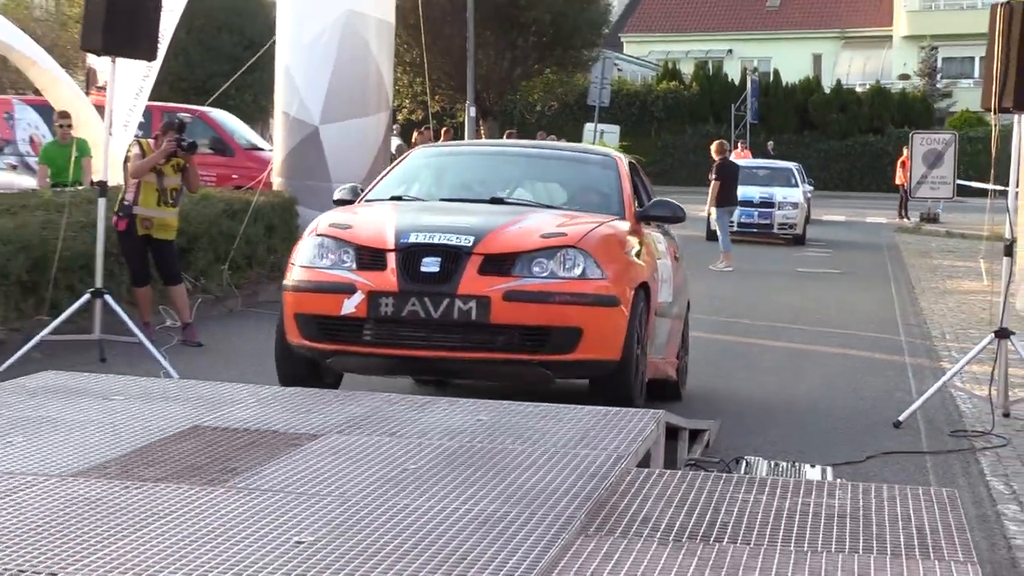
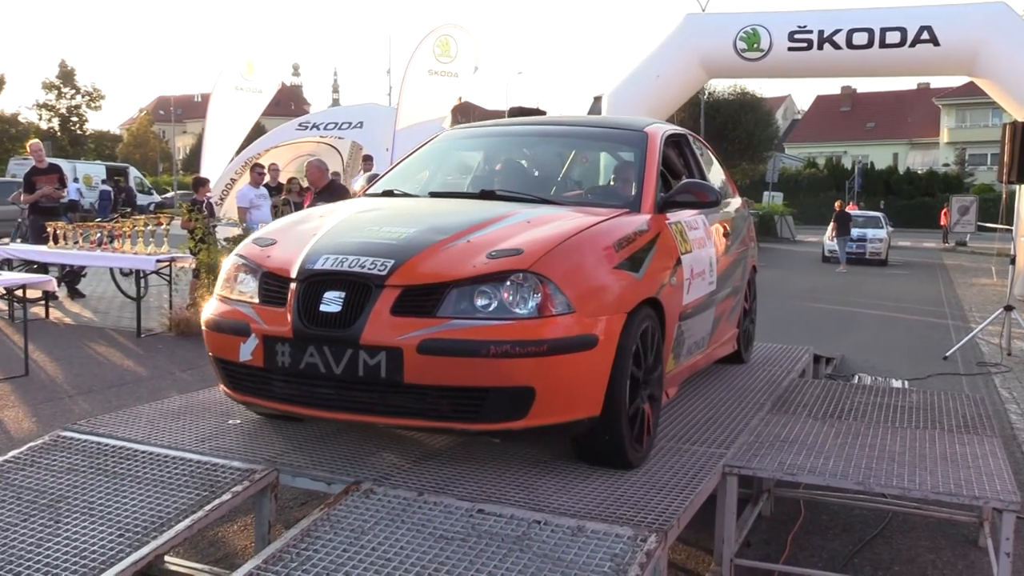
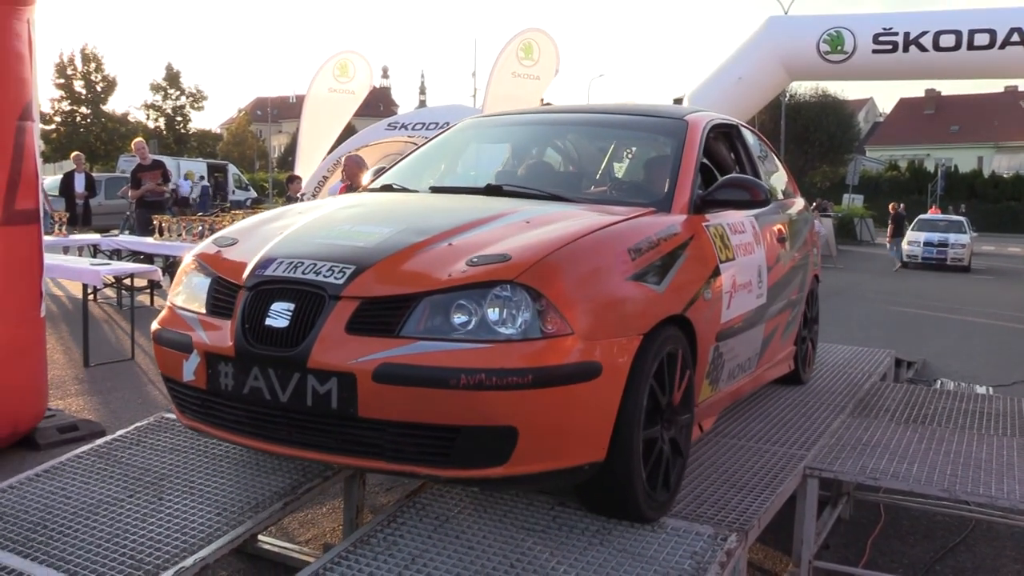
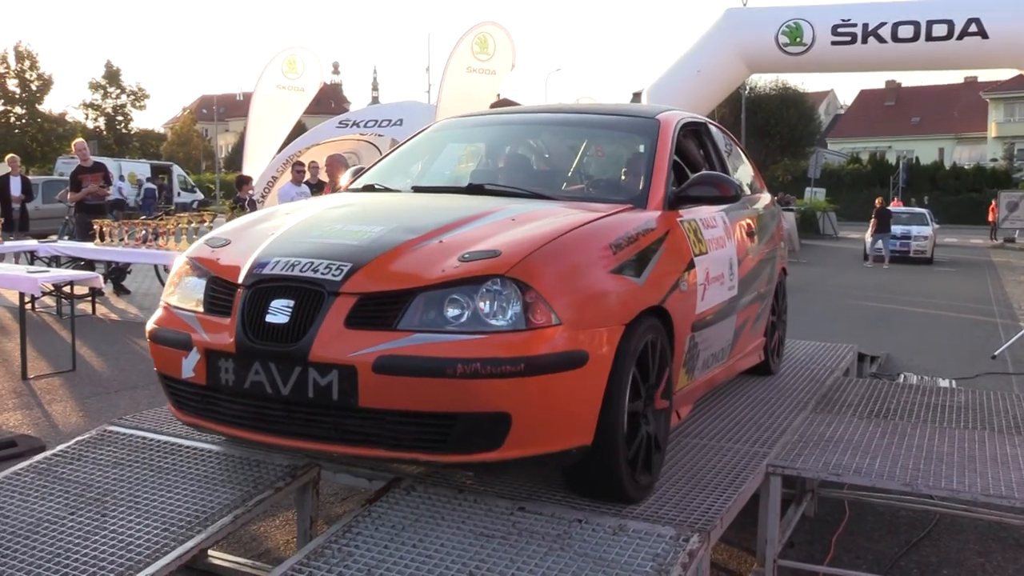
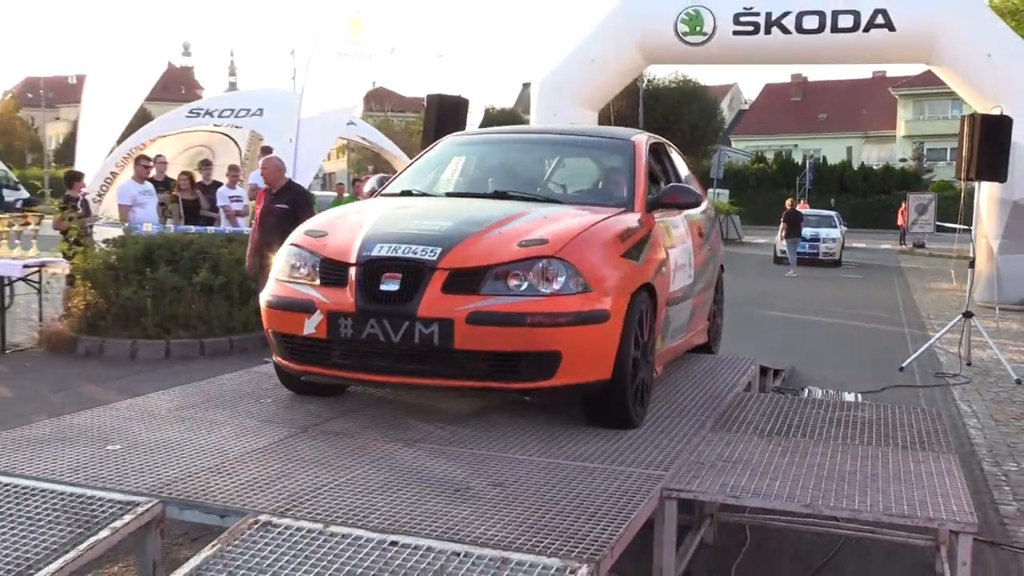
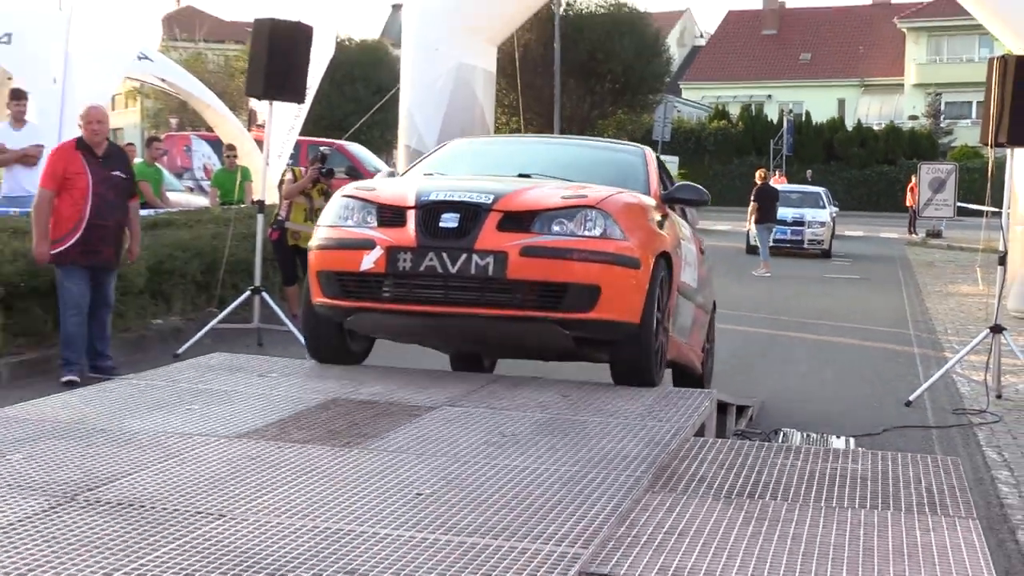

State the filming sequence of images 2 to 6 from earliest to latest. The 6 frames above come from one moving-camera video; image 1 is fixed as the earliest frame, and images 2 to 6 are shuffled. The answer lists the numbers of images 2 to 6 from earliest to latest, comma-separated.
6, 5, 2, 4, 3
